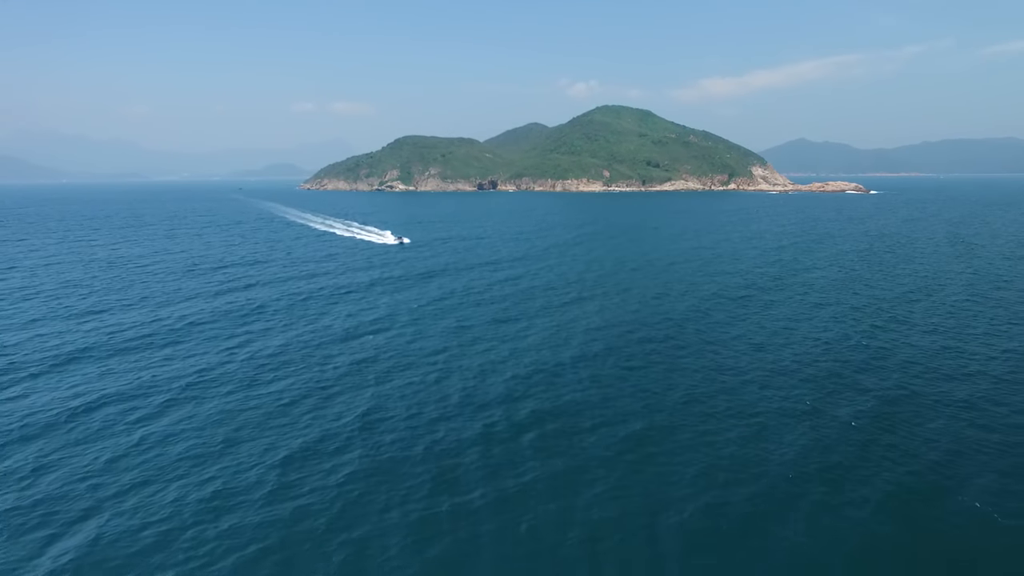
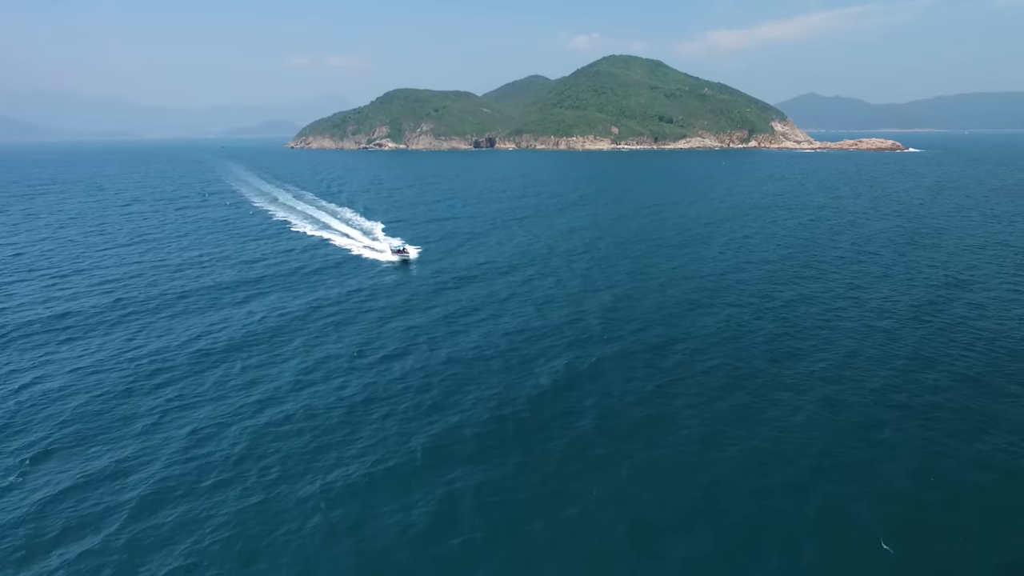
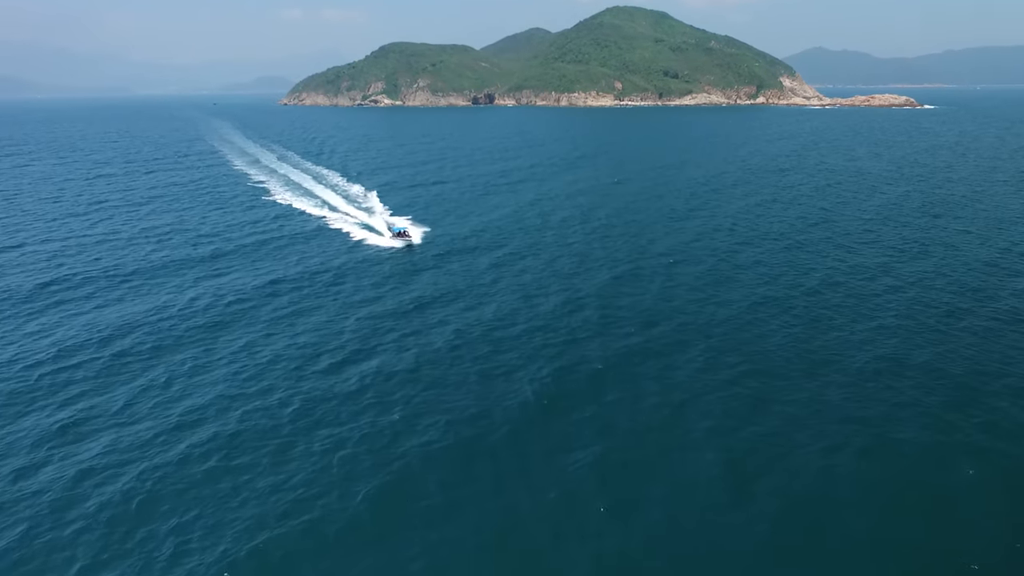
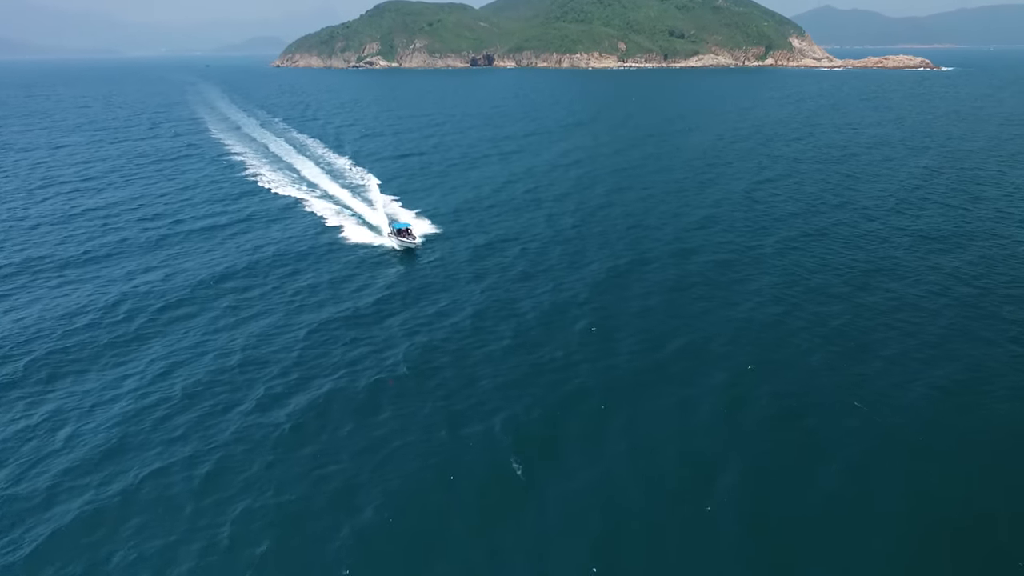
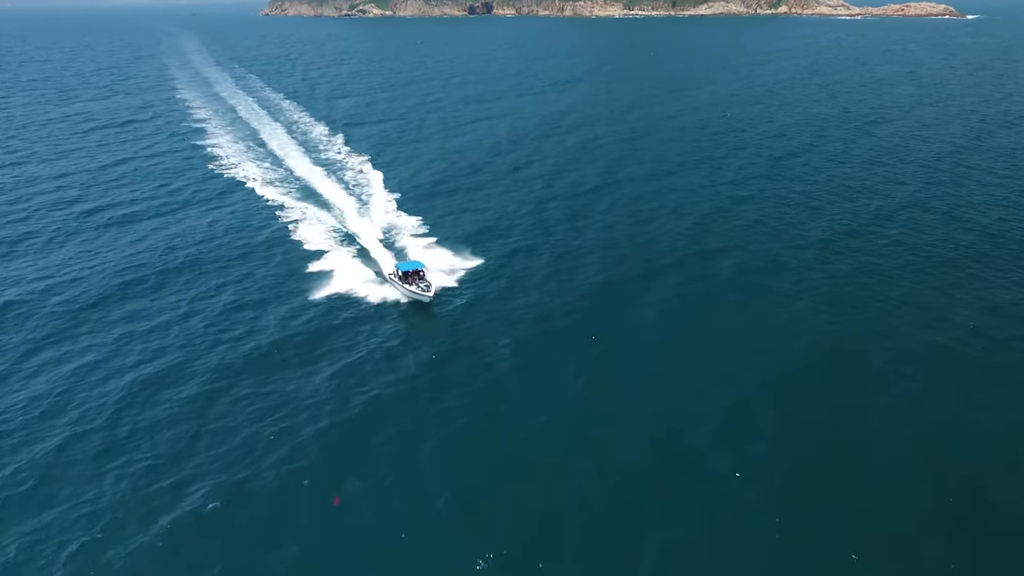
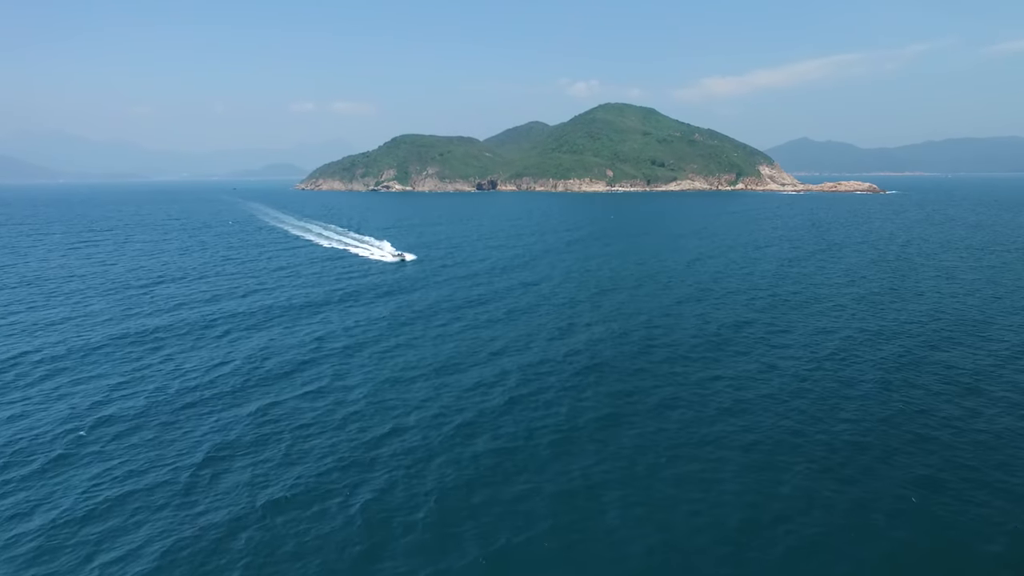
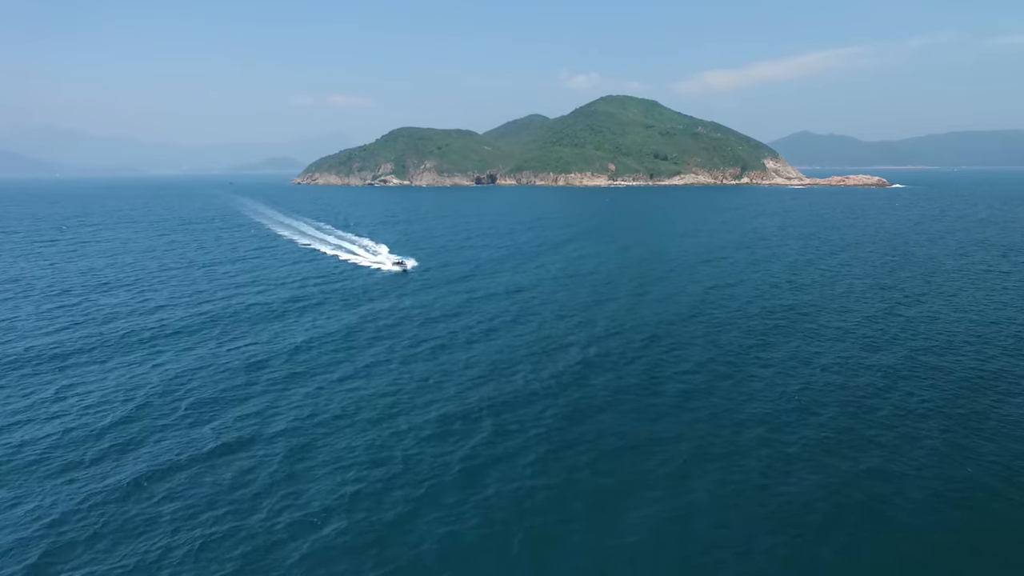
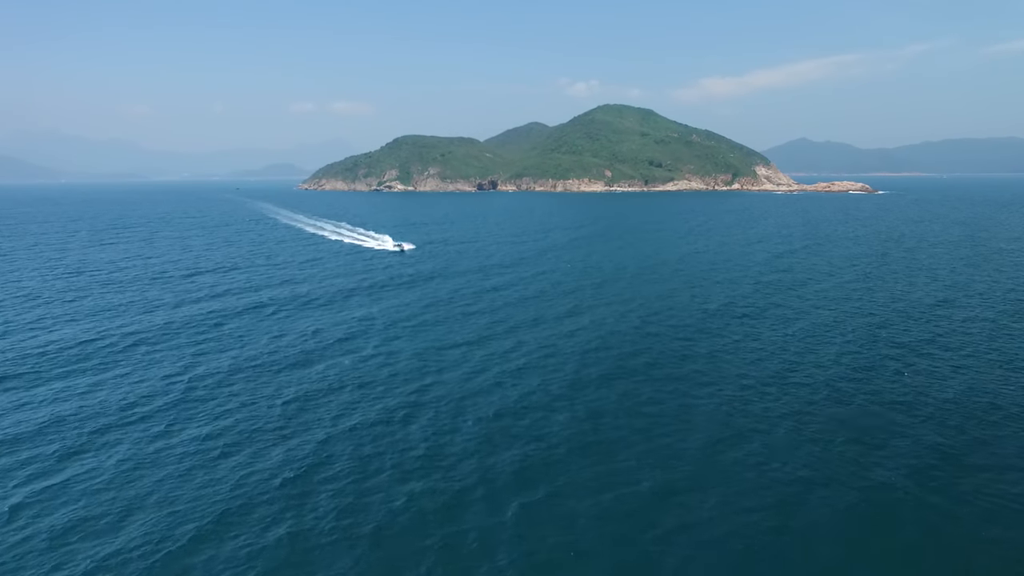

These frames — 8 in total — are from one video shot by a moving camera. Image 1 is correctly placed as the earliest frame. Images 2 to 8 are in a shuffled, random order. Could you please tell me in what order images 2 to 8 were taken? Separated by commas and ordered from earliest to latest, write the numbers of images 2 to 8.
8, 6, 7, 2, 3, 4, 5
